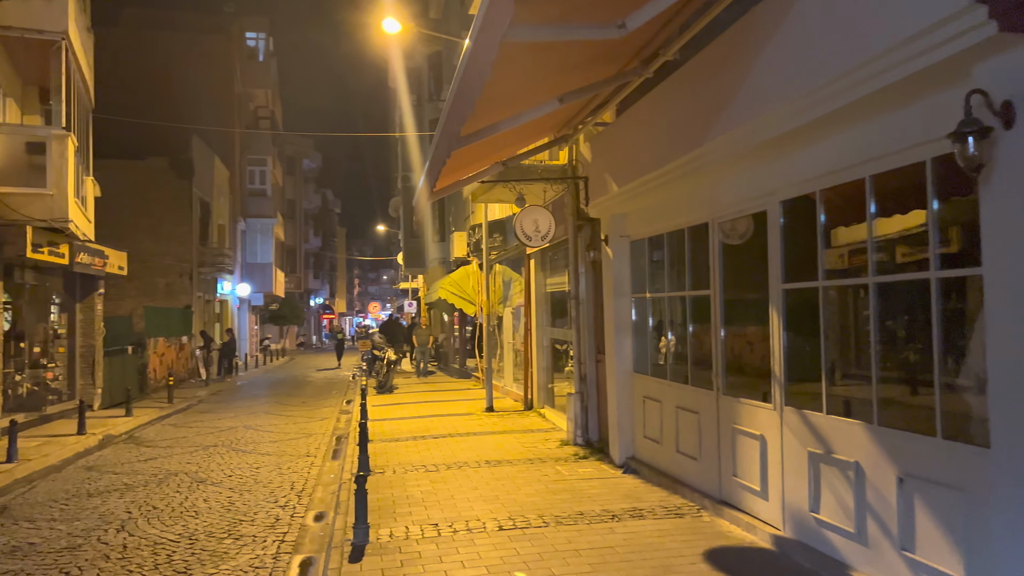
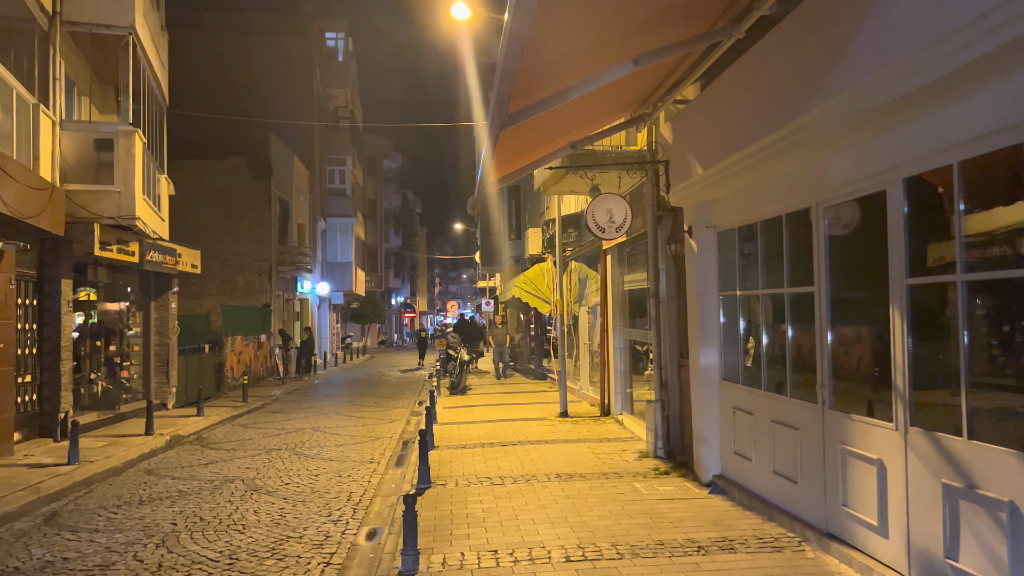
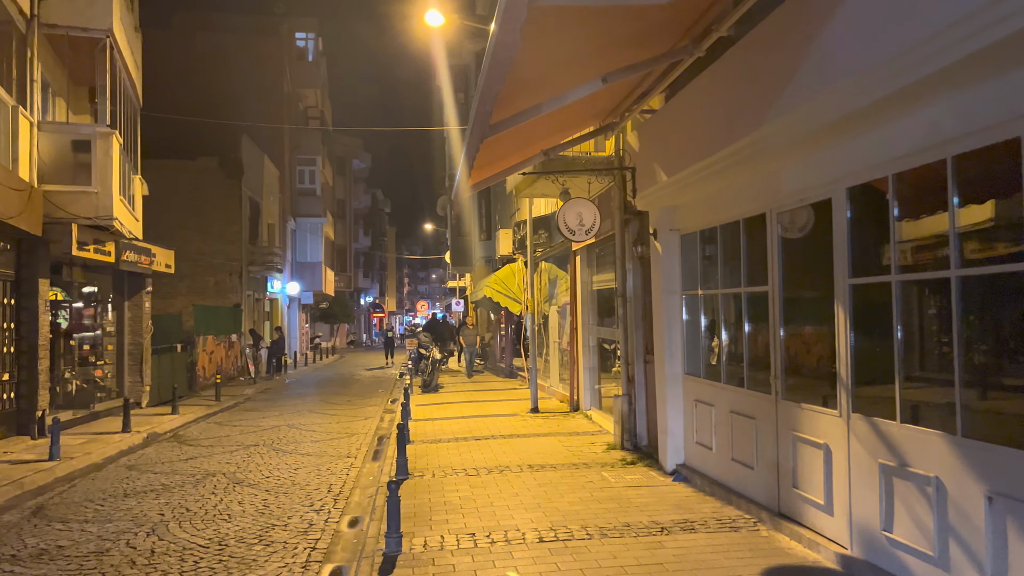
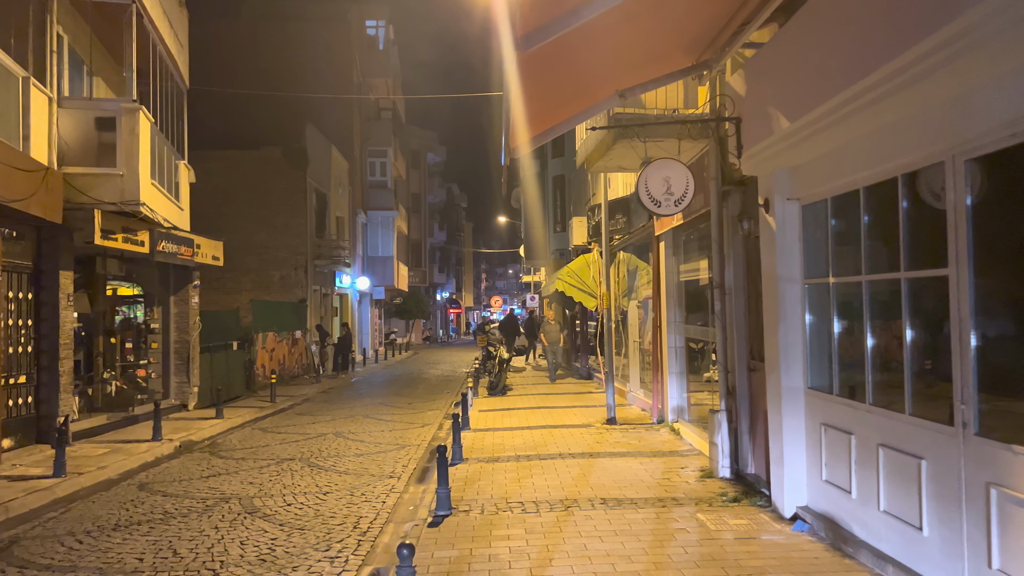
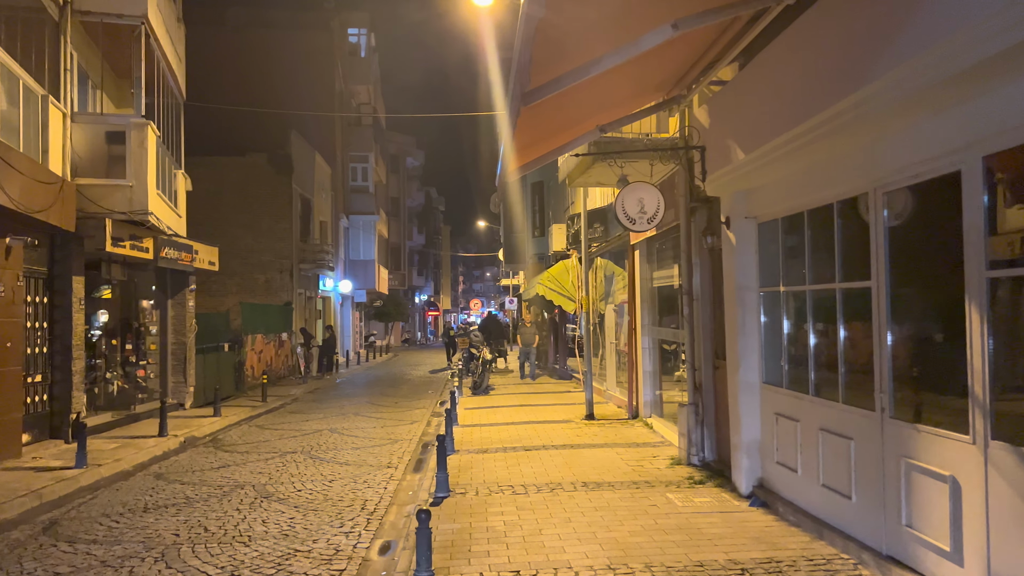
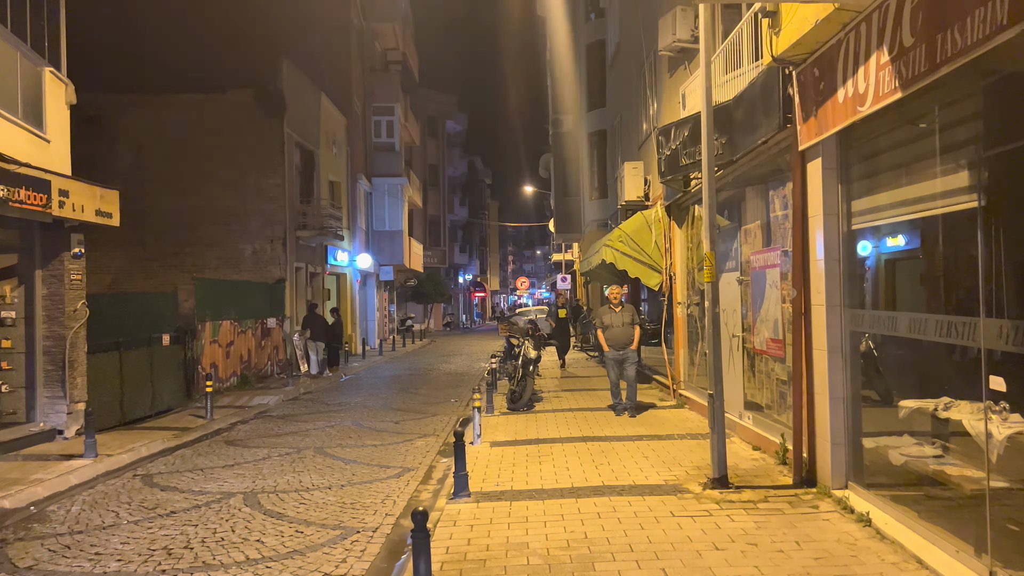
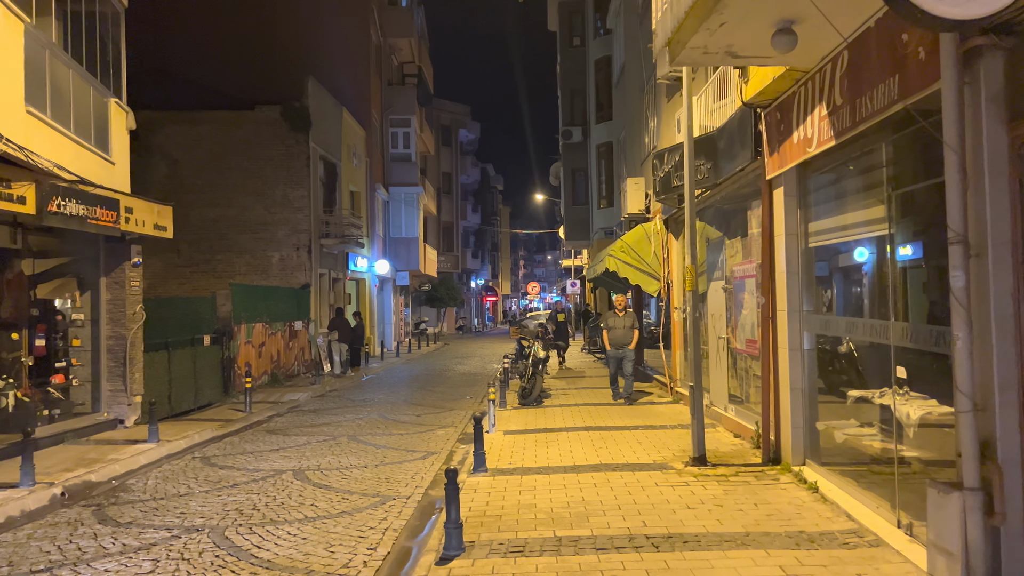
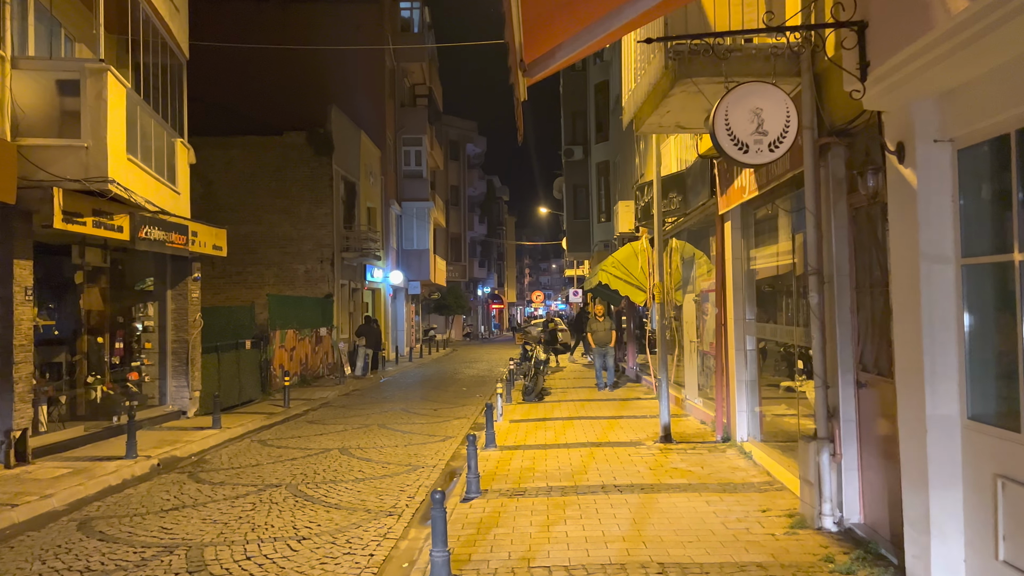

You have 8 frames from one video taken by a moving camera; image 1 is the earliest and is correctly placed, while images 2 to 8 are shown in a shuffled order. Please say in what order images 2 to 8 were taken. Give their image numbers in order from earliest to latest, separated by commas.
3, 2, 5, 4, 8, 7, 6
